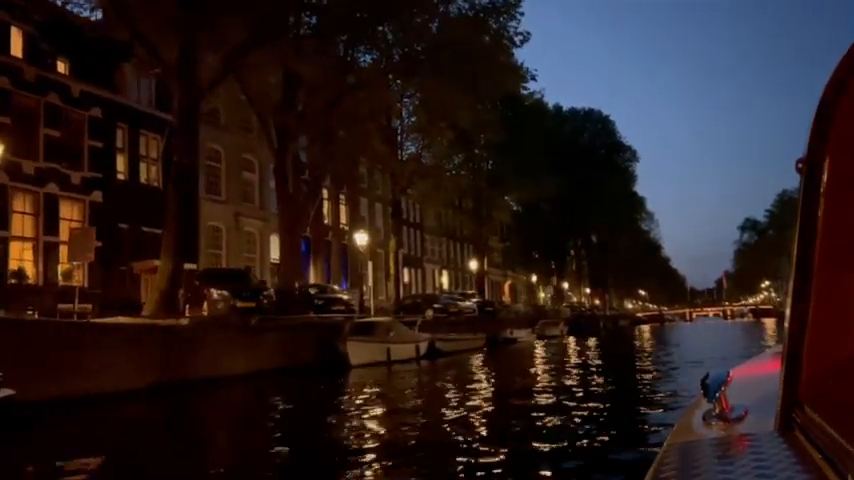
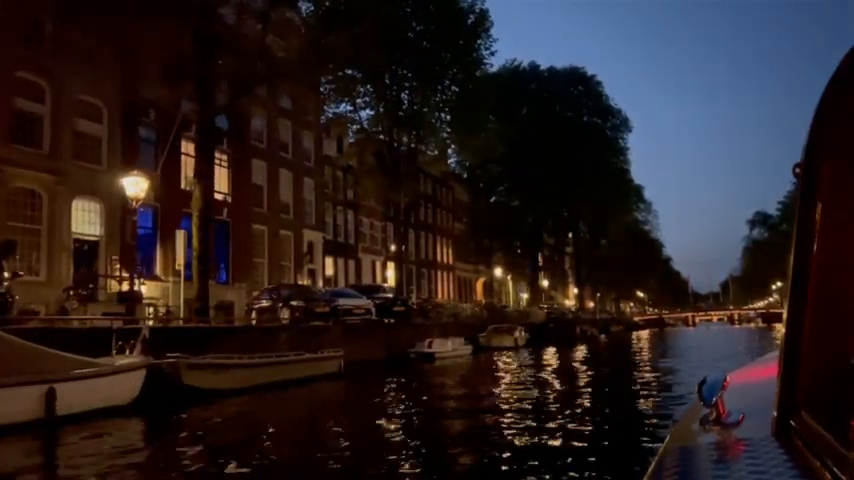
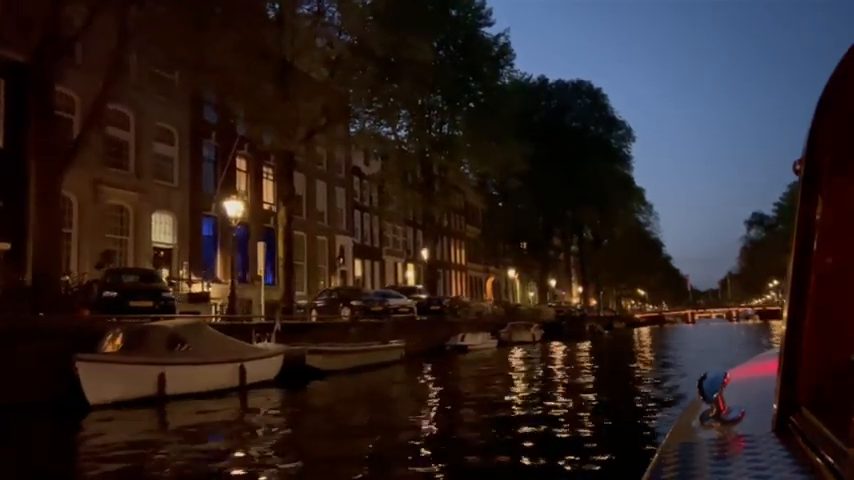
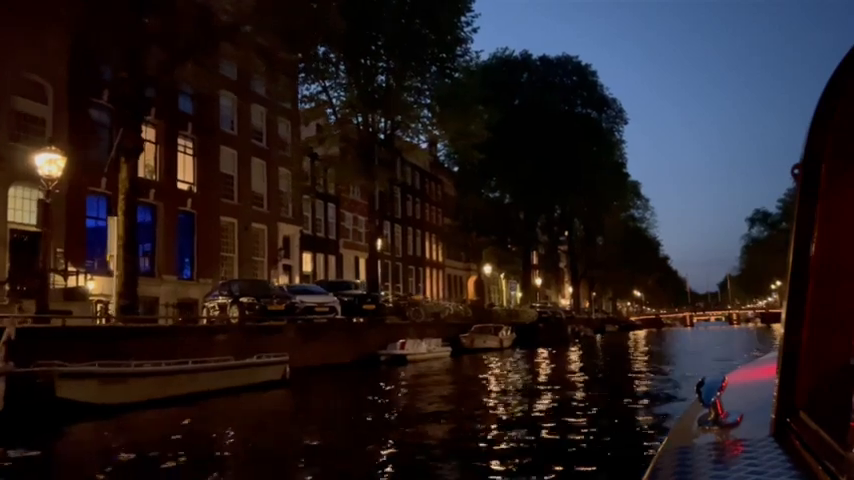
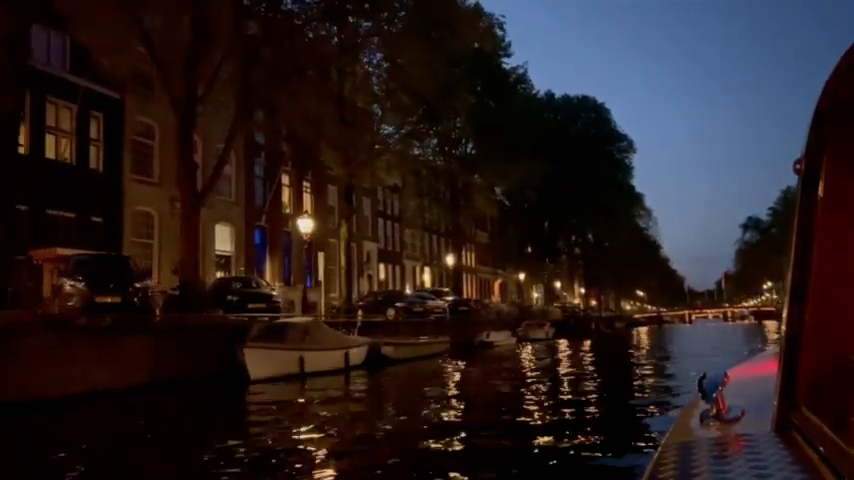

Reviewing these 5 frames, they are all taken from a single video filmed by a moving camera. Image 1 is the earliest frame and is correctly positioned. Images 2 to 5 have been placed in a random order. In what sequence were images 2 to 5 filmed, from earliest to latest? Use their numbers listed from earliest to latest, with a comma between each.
5, 3, 2, 4
